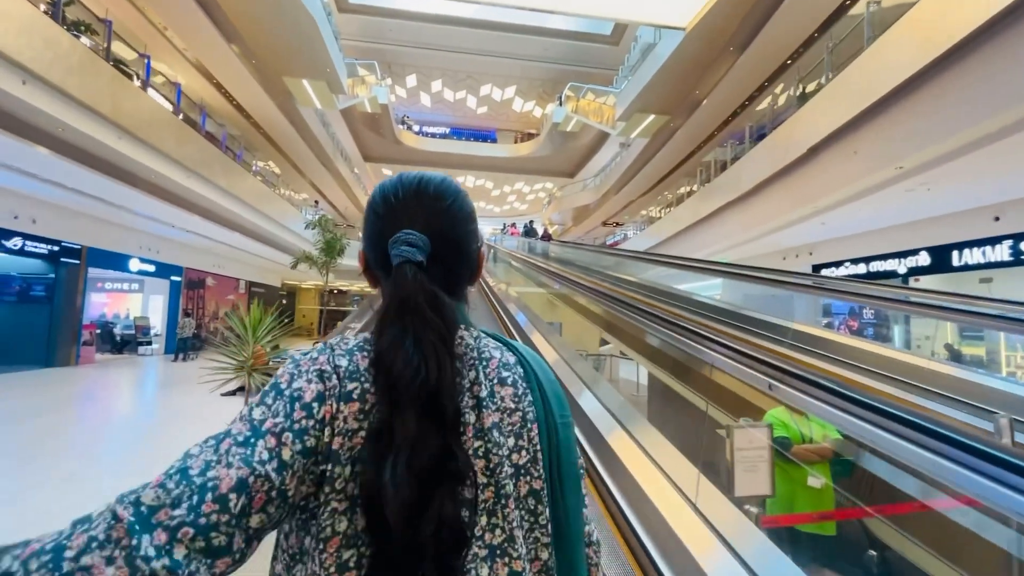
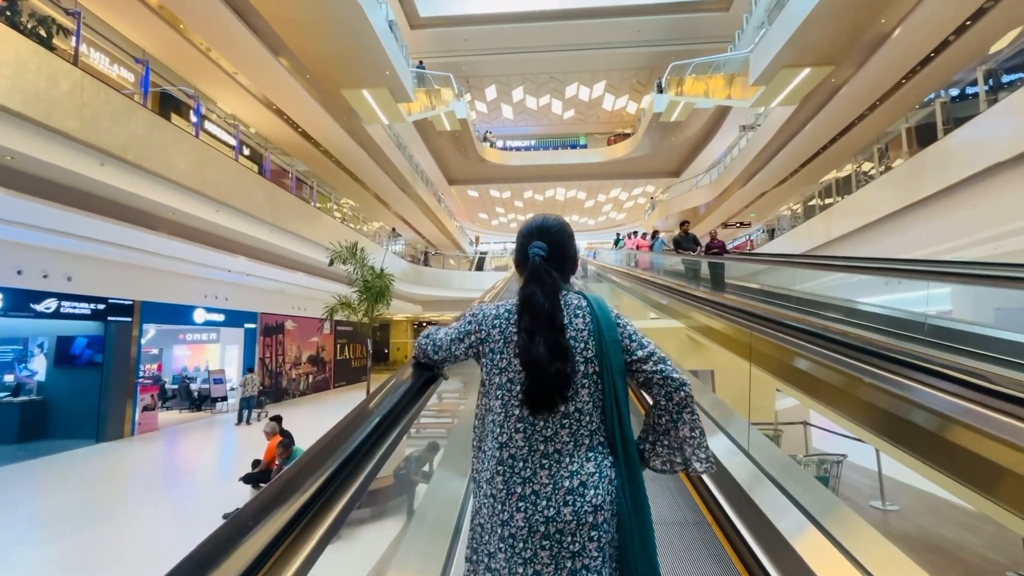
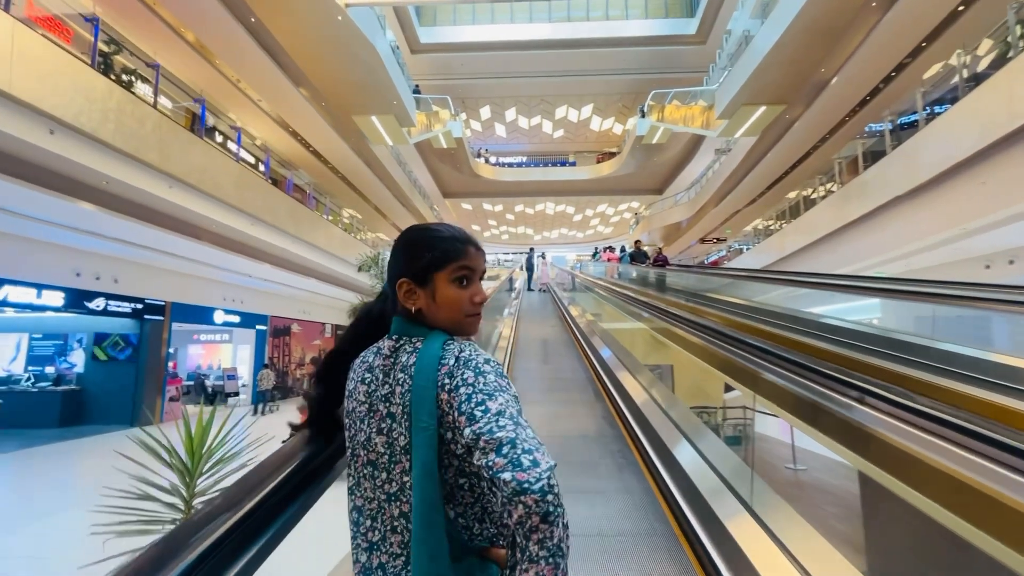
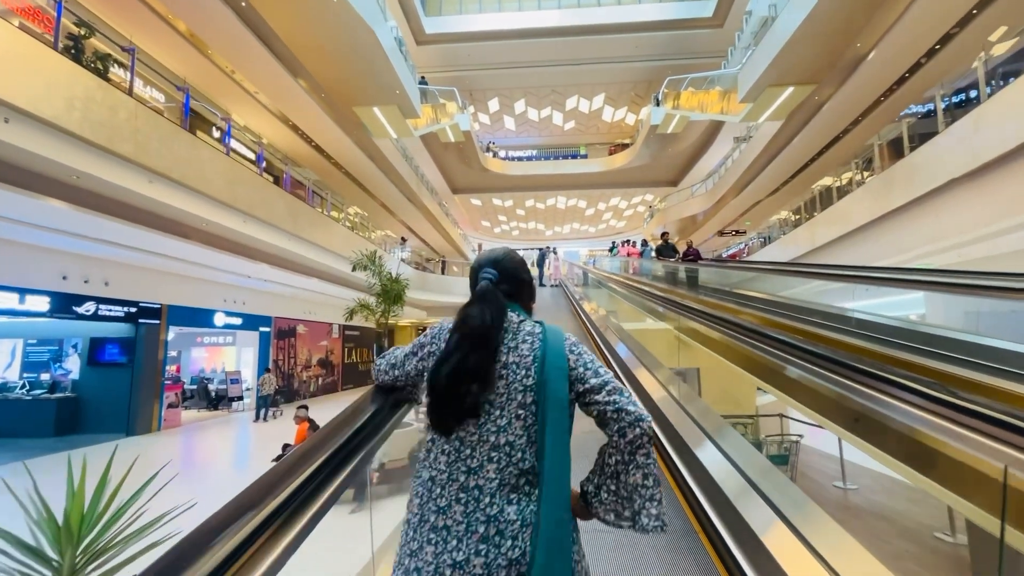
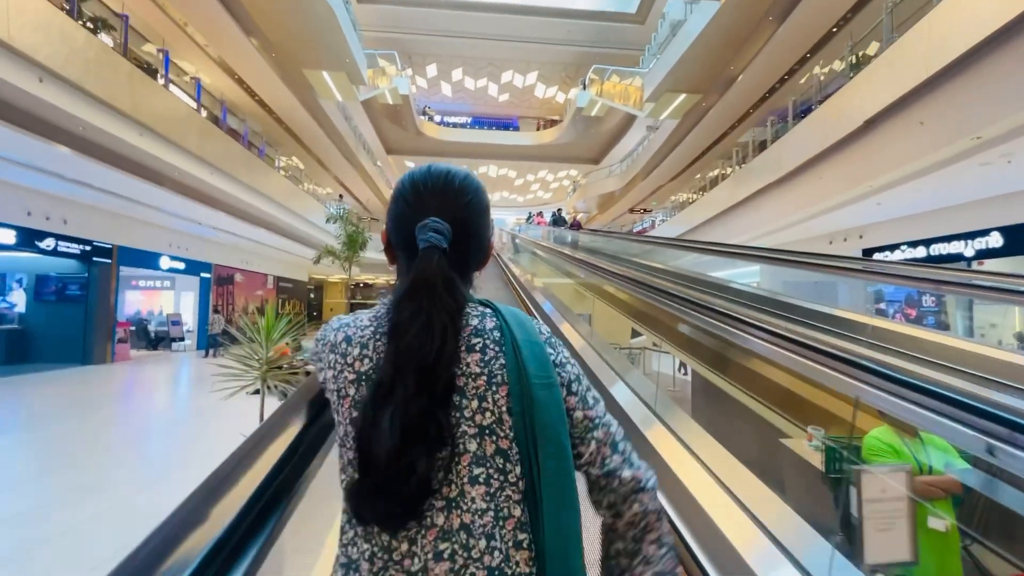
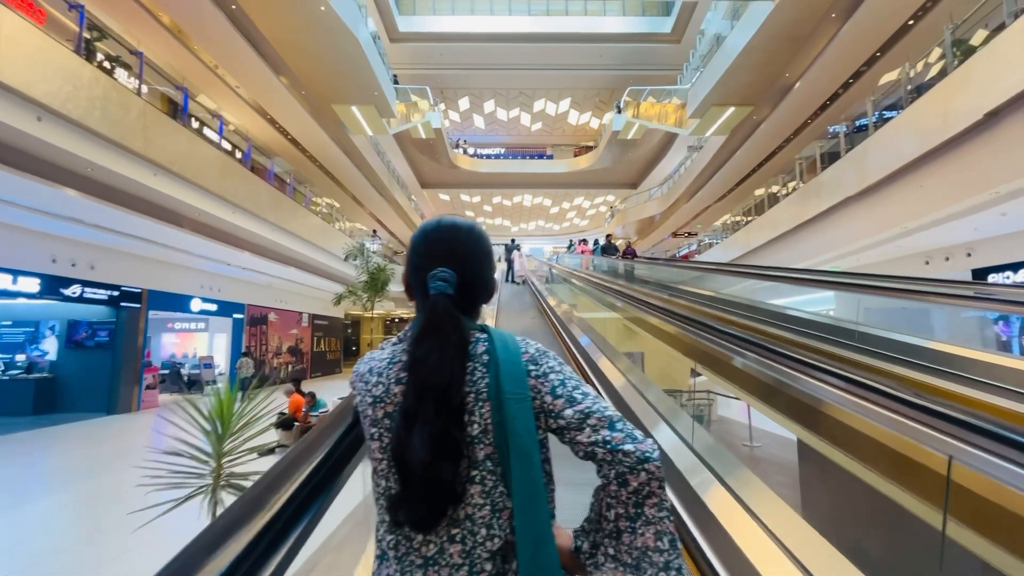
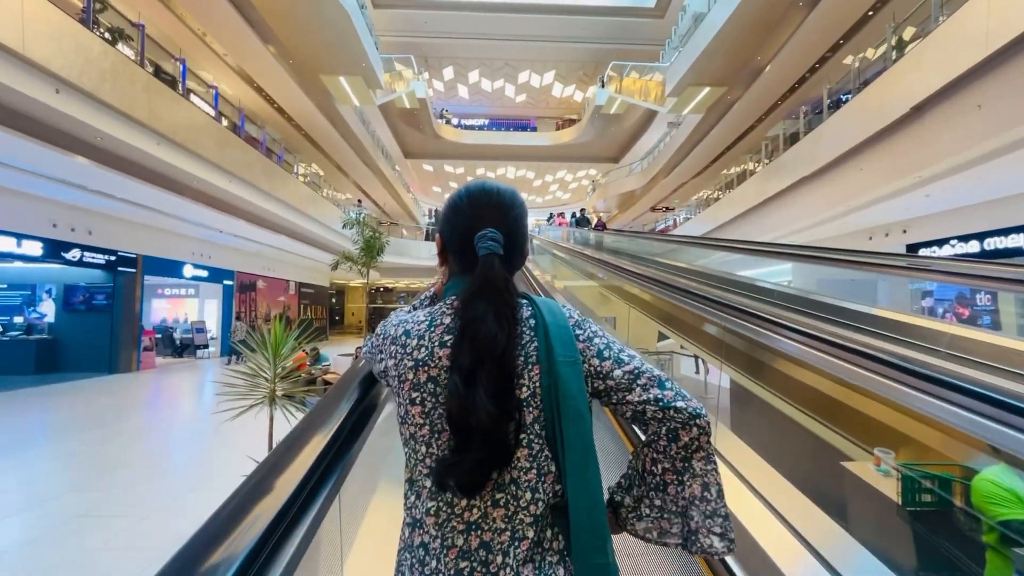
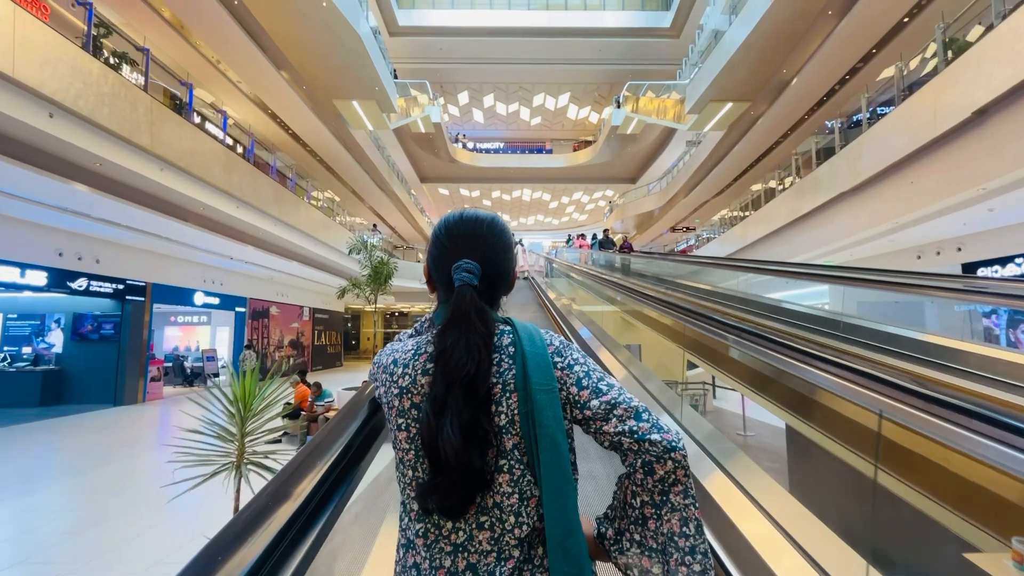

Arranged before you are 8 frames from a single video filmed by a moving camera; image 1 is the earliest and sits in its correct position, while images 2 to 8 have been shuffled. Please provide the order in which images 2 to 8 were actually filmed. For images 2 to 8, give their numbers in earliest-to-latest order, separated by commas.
5, 7, 8, 6, 3, 4, 2
